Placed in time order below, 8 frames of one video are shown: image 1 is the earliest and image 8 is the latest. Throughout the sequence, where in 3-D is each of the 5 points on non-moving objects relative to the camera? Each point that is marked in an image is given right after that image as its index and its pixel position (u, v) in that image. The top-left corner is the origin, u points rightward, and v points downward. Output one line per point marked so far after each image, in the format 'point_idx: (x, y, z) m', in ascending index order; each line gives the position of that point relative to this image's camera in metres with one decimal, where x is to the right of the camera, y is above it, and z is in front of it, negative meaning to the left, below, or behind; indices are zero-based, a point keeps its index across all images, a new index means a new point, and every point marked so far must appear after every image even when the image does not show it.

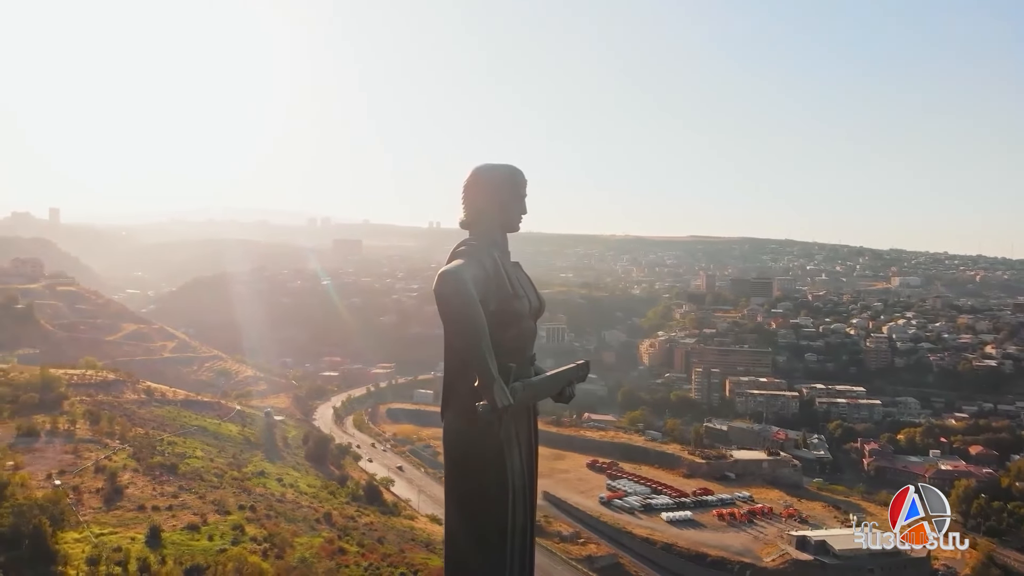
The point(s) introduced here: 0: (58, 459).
0: (-7.9, -3.0, +17.3) m
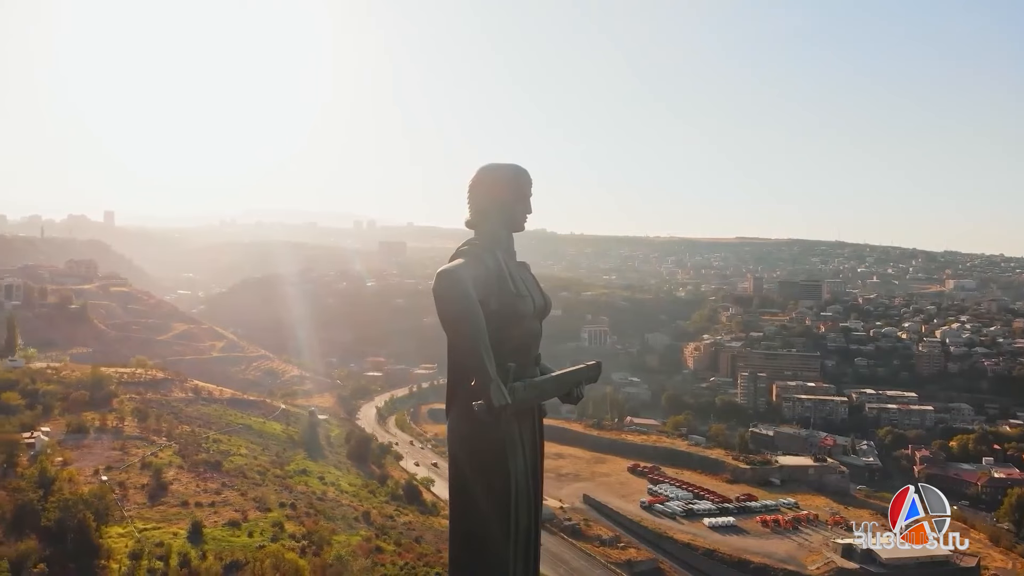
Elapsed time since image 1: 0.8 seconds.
0: (-7.3, -3.0, +17.7) m
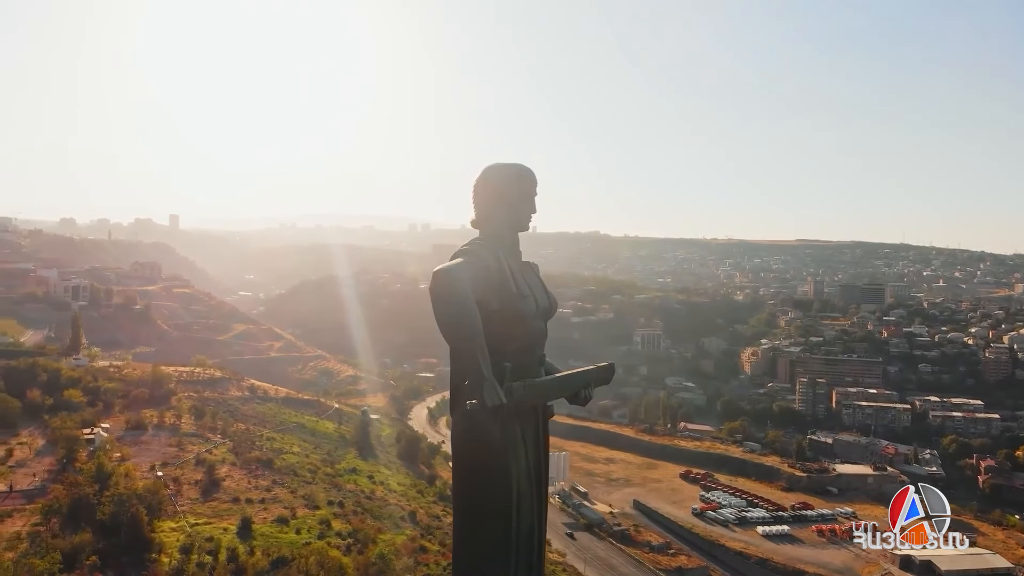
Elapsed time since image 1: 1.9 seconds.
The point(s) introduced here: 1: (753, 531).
0: (-6.5, -3.0, +18.3) m
1: (+4.8, -4.8, +19.8) m
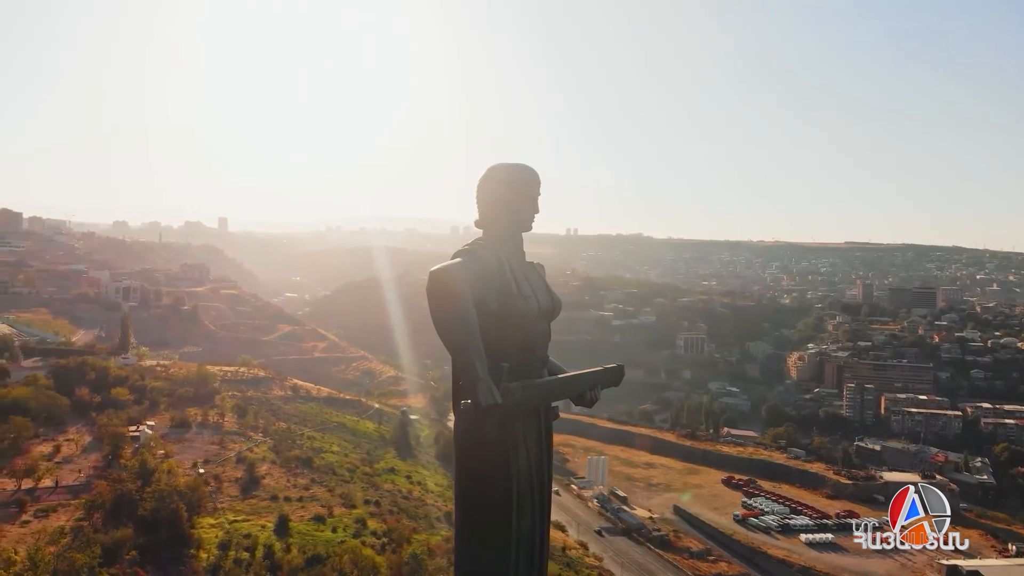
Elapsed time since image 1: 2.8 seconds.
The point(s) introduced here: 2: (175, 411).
0: (-5.8, -3.0, +18.6) m
1: (+5.6, -4.9, +19.4) m
2: (-6.7, -2.5, +19.8) m
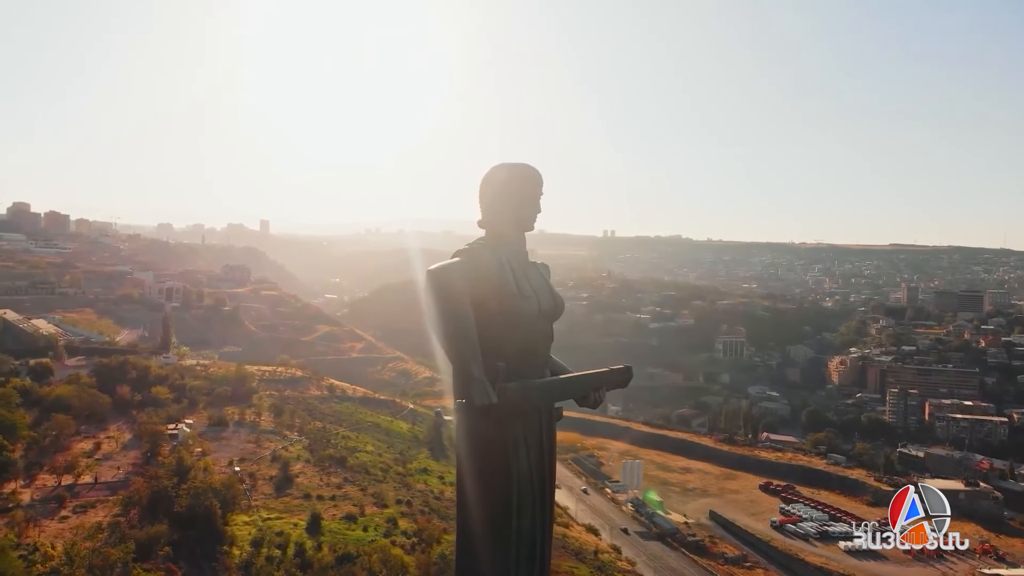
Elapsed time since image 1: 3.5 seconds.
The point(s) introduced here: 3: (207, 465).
0: (-5.2, -3.0, +18.9) m
1: (+6.2, -5.0, +19.1) m
2: (-6.1, -2.5, +20.1) m
3: (-5.4, -3.1, +17.5) m
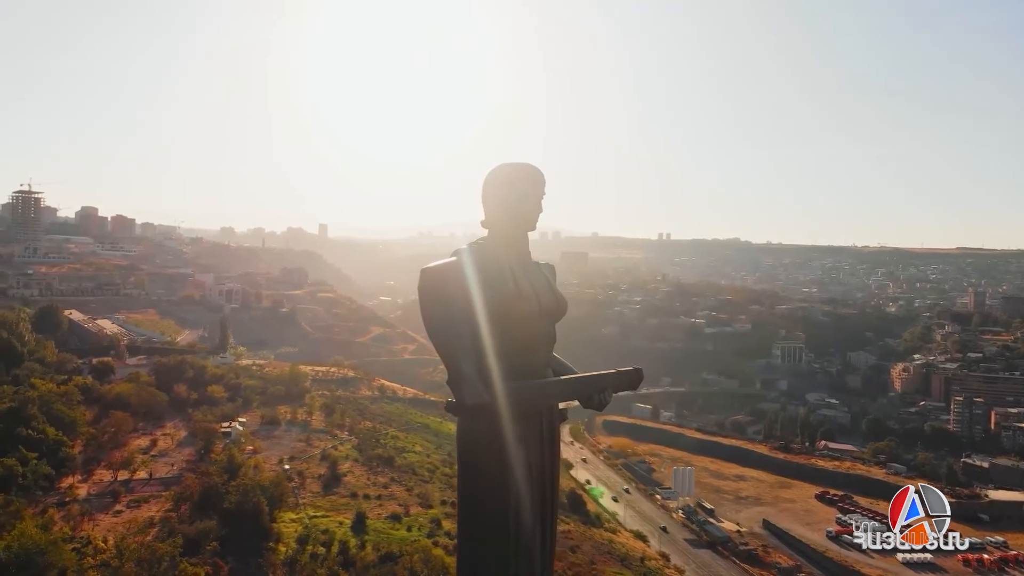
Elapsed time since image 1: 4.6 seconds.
0: (-4.3, -3.1, +19.3) m
1: (+7.1, -5.0, +18.5) m
2: (-5.1, -2.5, +20.6) m
3: (-4.6, -3.2, +17.9) m
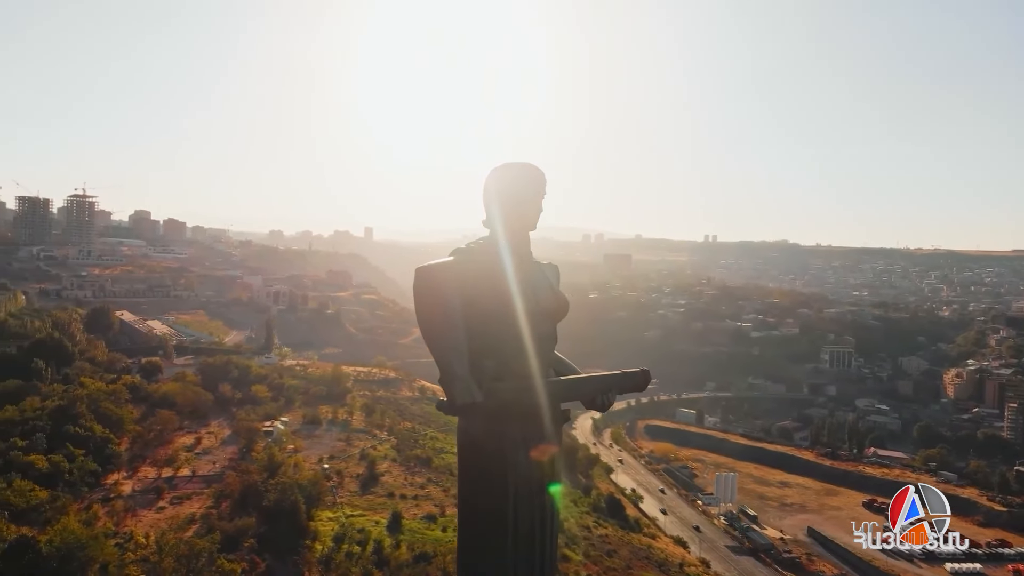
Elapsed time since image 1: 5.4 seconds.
0: (-3.5, -3.1, +19.5) m
1: (+7.7, -5.1, +18.0) m
2: (-4.2, -2.6, +20.8) m
3: (-4.0, -3.2, +18.2) m
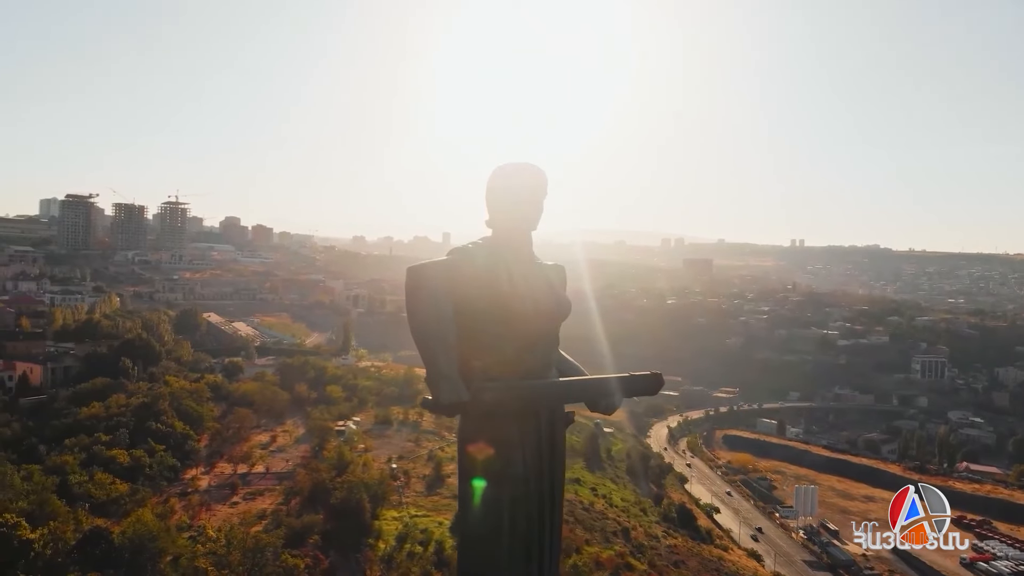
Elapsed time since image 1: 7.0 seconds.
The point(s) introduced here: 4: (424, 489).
0: (-2.2, -3.2, +19.8) m
1: (+8.8, -5.2, +17.0) m
2: (-2.7, -2.6, +21.2) m
3: (-2.8, -3.3, +18.5) m
4: (-1.6, -3.8, +18.4) m
